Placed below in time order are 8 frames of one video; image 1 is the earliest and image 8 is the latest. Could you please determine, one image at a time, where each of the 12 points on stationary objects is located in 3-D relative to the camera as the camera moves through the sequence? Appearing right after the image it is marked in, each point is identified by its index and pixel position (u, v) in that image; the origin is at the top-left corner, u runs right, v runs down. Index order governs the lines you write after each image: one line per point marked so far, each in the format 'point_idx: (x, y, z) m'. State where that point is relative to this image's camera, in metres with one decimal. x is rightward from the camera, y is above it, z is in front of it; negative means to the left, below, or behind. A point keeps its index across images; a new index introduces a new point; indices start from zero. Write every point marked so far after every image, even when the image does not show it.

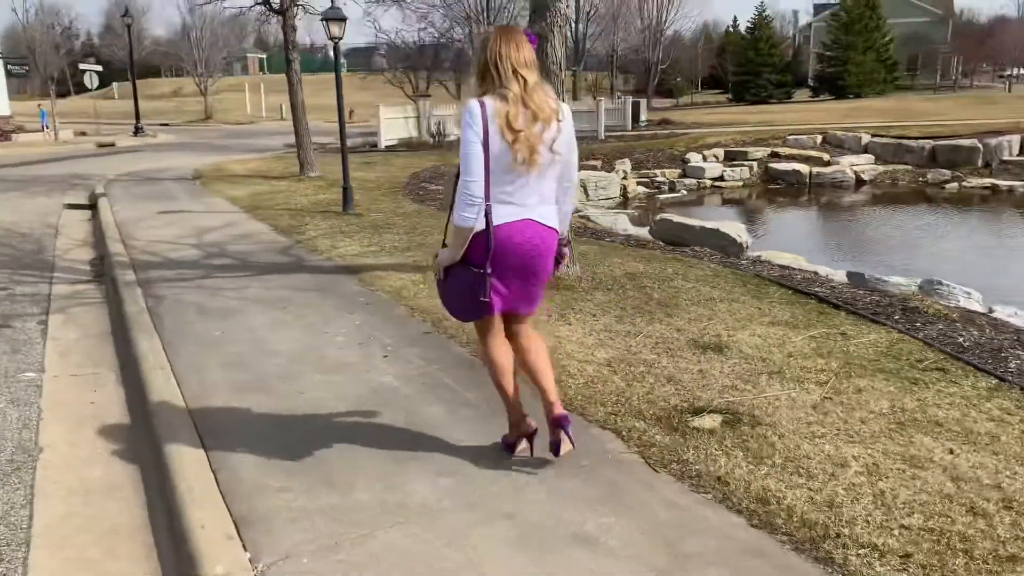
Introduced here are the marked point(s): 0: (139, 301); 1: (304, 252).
0: (-3.0, -0.1, +6.8) m
1: (-2.0, +0.4, +8.3) m
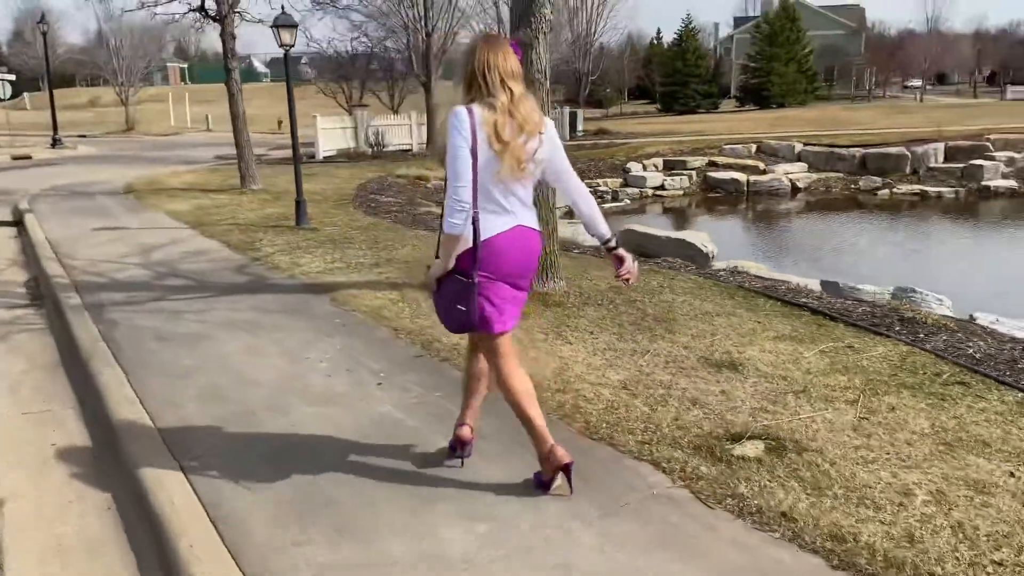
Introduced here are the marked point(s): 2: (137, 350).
0: (-3.1, -0.3, +6.2) m
1: (-2.3, +0.2, +7.9) m
2: (-2.5, -0.4, +5.6) m
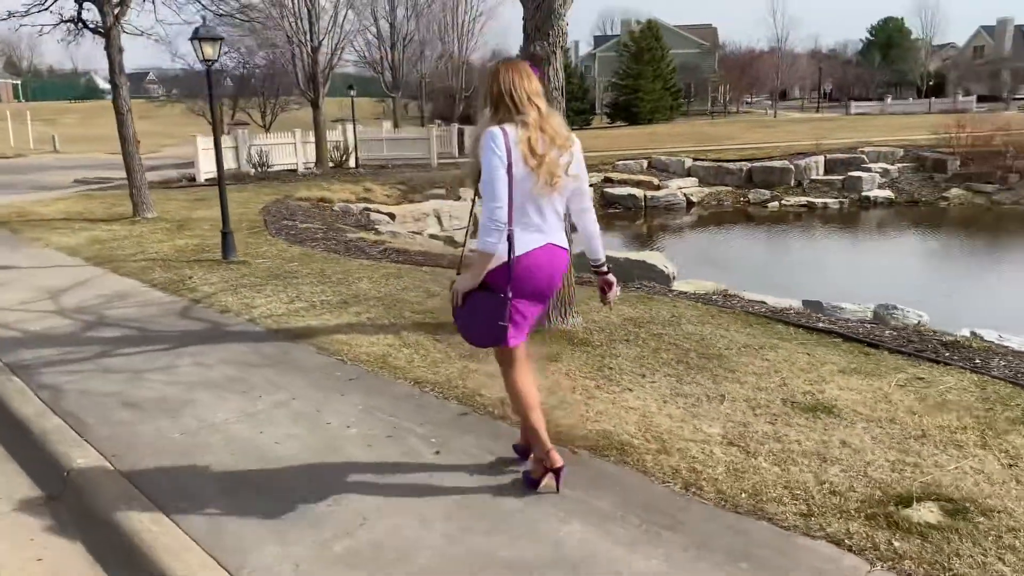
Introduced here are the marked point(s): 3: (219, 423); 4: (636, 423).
0: (-2.9, -0.6, +5.2) m
1: (-2.4, -0.2, +6.9) m
2: (-2.2, -0.7, +4.6) m
3: (-1.6, -0.7, +4.5) m
4: (+0.6, -0.6, +4.0) m
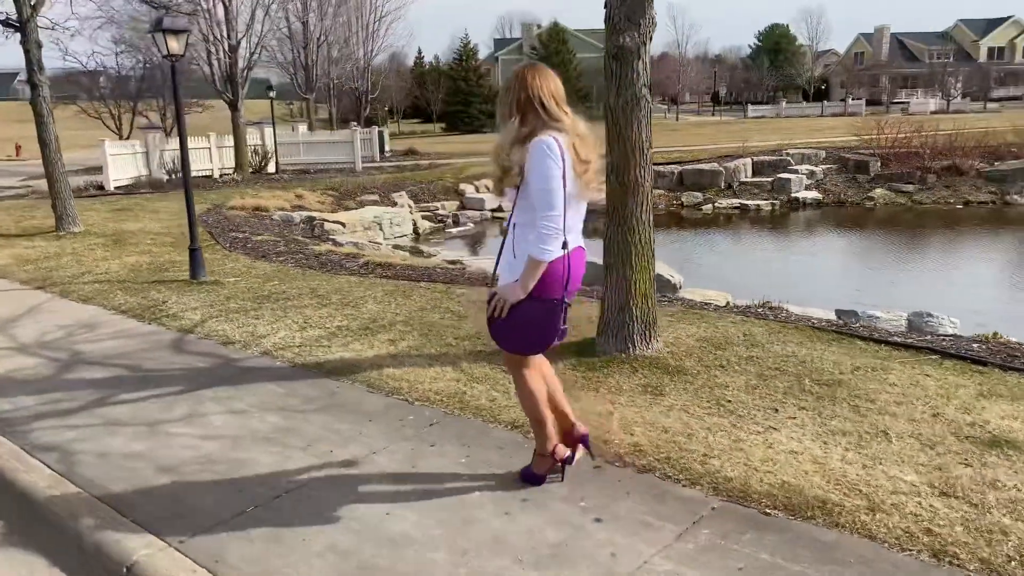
0: (-2.4, -0.8, +4.2) m
1: (-2.1, -0.4, +6.0) m
2: (-1.6, -0.9, +3.7) m
3: (-1.0, -0.9, +3.7) m
4: (+1.3, -0.8, +3.5) m
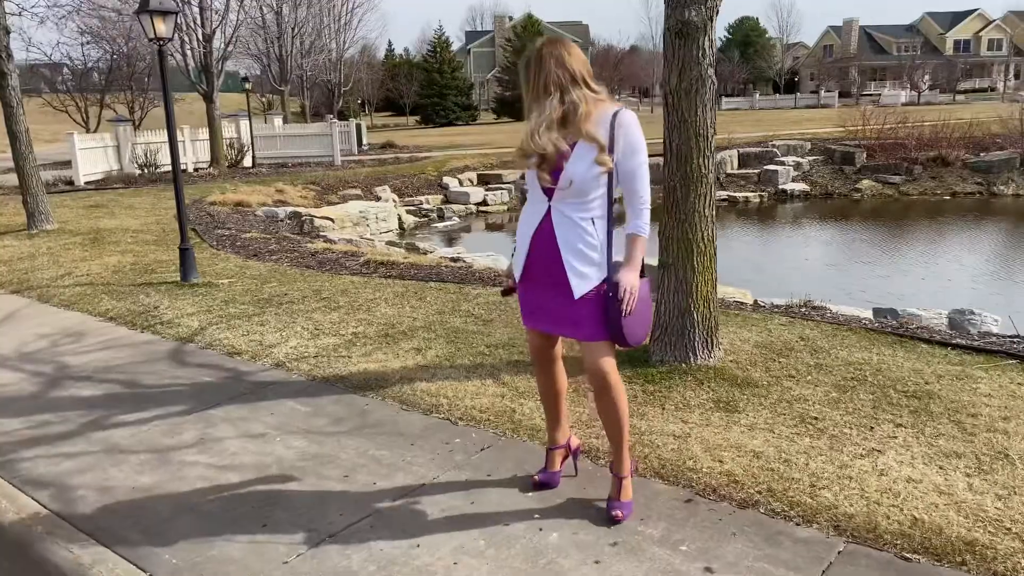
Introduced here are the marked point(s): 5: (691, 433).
0: (-2.1, -0.9, +3.6) m
1: (-1.9, -0.4, +5.4) m
2: (-1.3, -1.0, +3.2) m
3: (-0.6, -0.9, +3.2) m
4: (+1.6, -0.8, +3.1) m
5: (+0.8, -0.6, +3.8) m
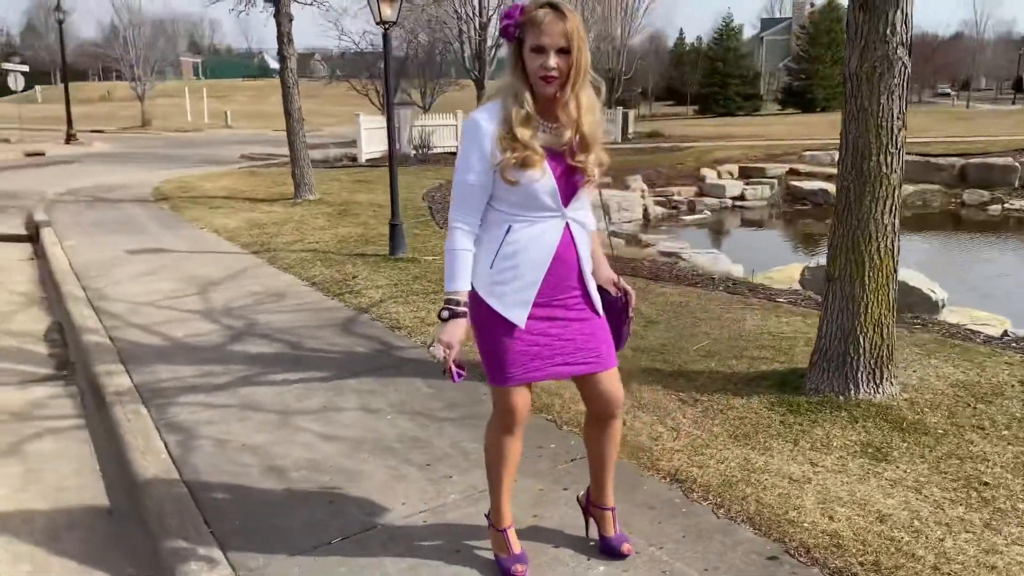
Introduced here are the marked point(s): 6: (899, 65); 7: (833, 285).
0: (-1.7, -0.7, +4.0) m
1: (-0.9, -0.3, +5.6) m
2: (-1.1, -0.8, +3.3) m
3: (-0.4, -0.9, +3.1) m
4: (+1.6, -0.9, +2.3) m
5: (+1.1, -0.7, +3.2) m
6: (+1.6, +0.9, +3.6) m
7: (+1.5, 0.0, +3.8) m
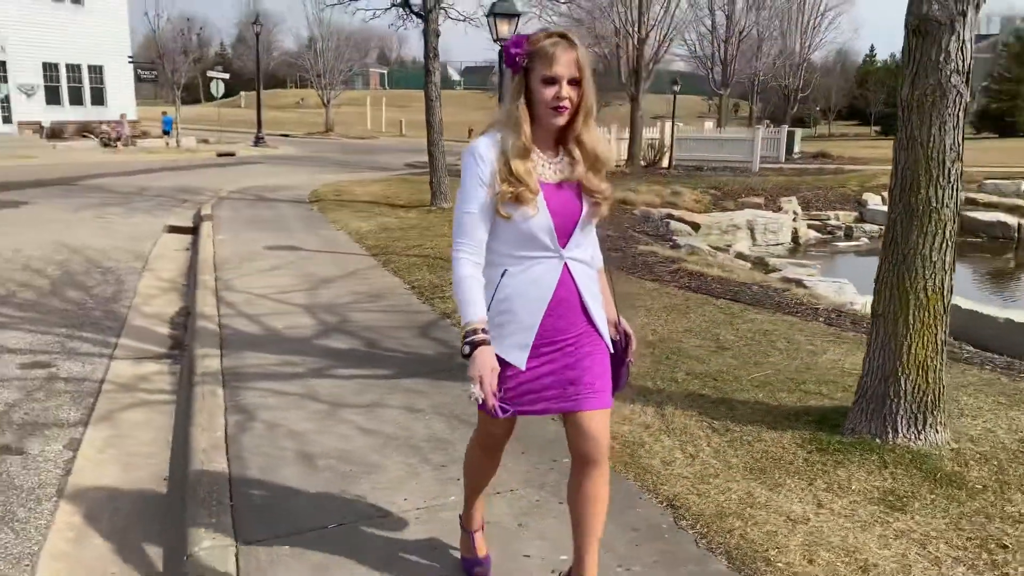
0: (-1.5, -0.7, +4.4) m
1: (-0.4, -0.3, +5.8) m
2: (-1.0, -0.8, +3.6) m
3: (-0.5, -0.9, +3.3) m
4: (+1.4, -1.0, +2.1) m
5: (+1.1, -0.8, +3.1) m
6: (+1.7, +0.8, +3.3) m
7: (+1.6, -0.1, +3.7) m
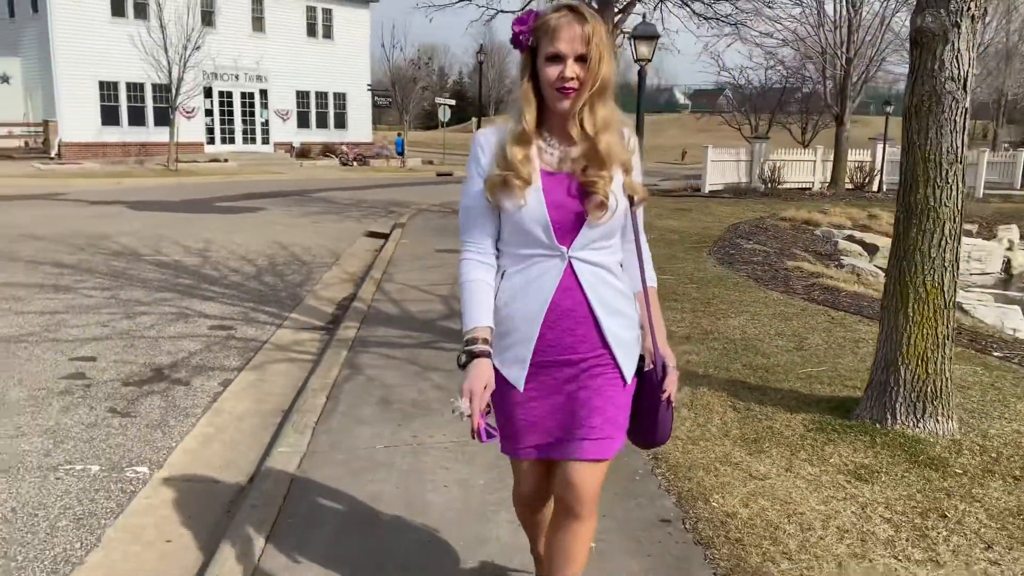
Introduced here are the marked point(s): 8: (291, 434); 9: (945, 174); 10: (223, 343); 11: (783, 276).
0: (-1.1, -0.5, +5.4) m
1: (+0.4, -0.3, +6.4) m
2: (-0.9, -0.7, +4.5) m
3: (-0.4, -0.7, +4.0) m
4: (+1.1, -1.0, +2.4) m
5: (+1.0, -0.8, +3.4) m
6: (+1.8, +0.8, +3.6) m
7: (+1.7, -0.1, +3.9) m
8: (-1.1, -0.7, +4.2) m
9: (+1.8, +0.5, +3.6) m
10: (-2.2, -0.4, +6.3) m
11: (+3.0, +0.1, +9.3) m
